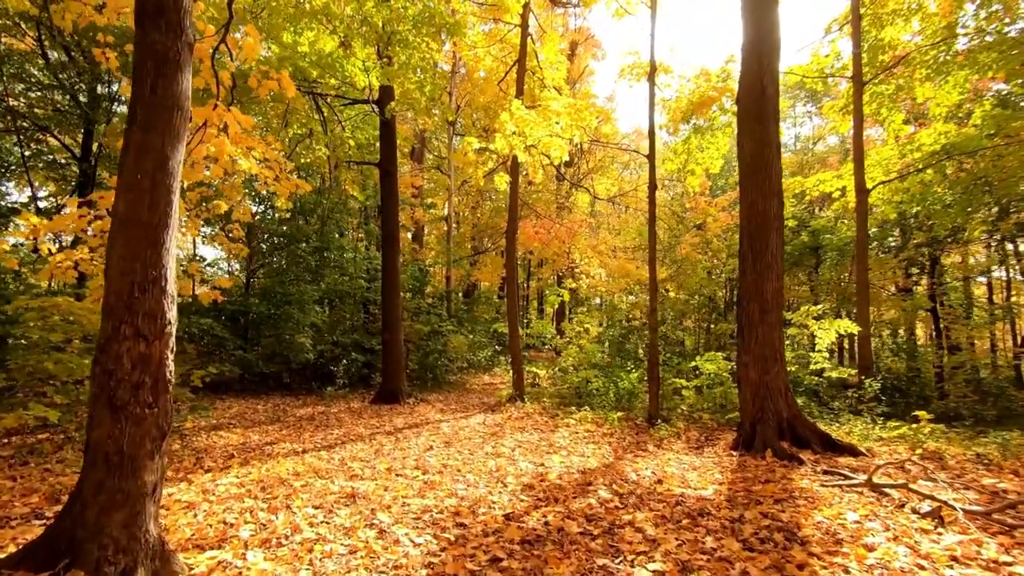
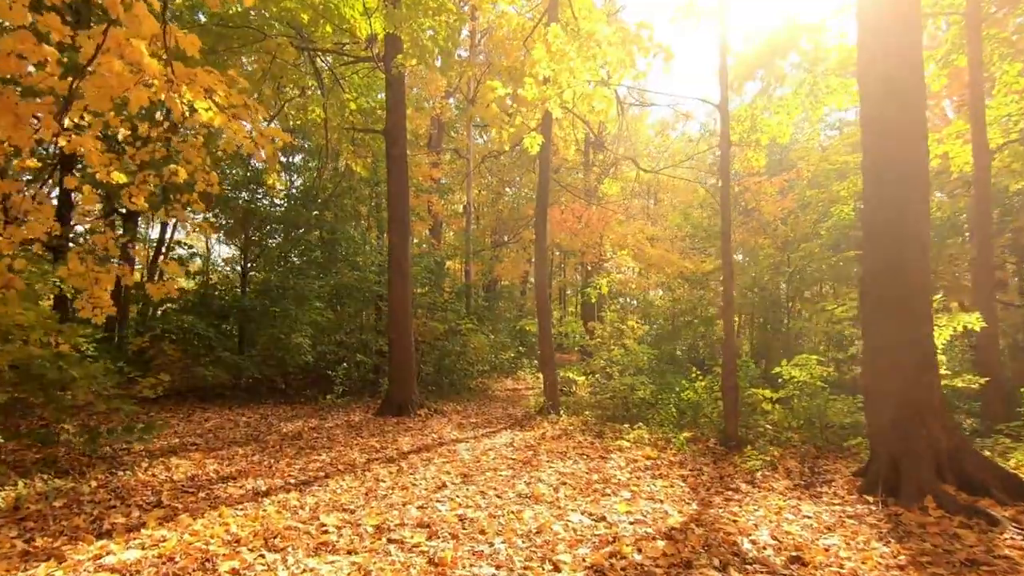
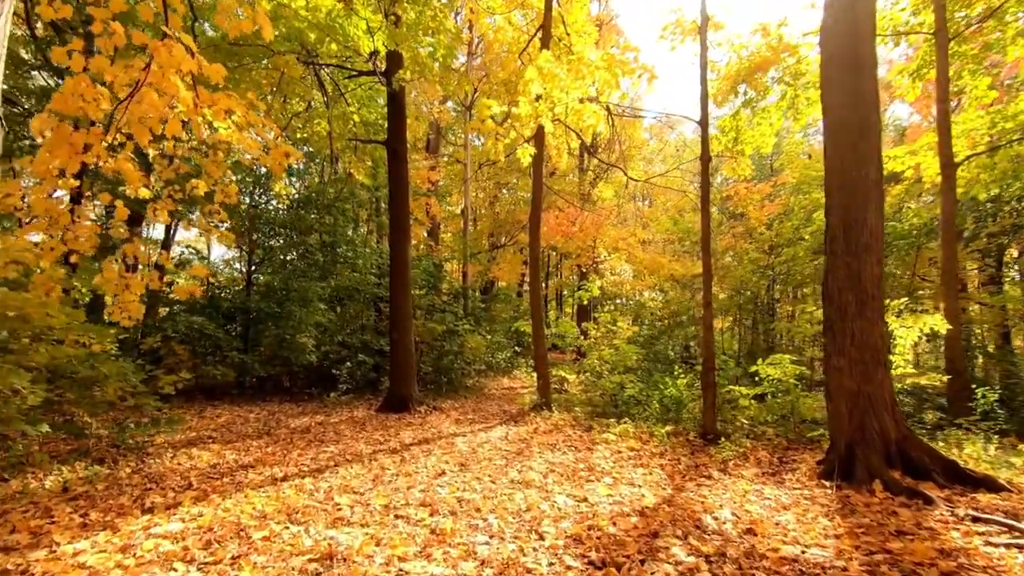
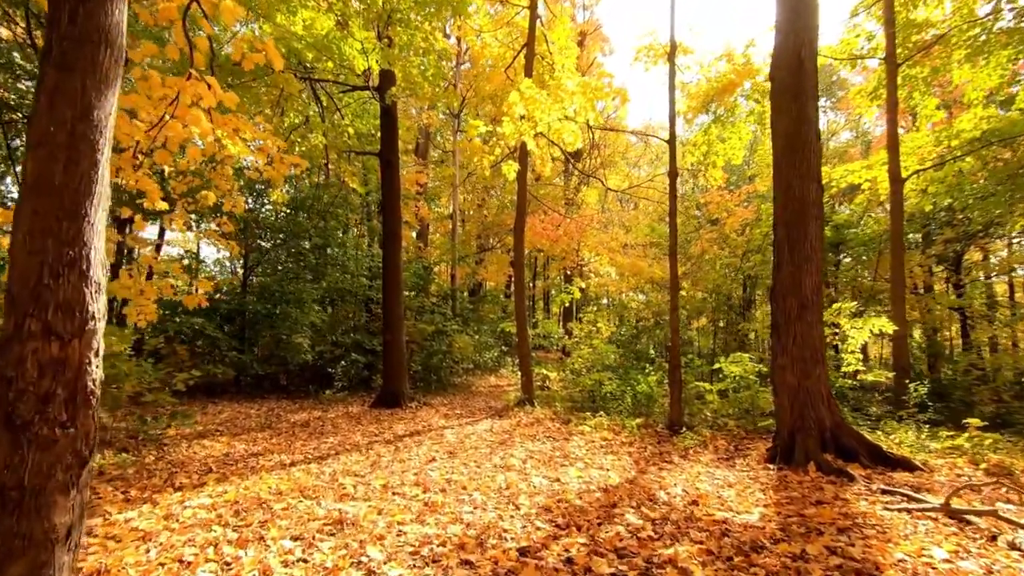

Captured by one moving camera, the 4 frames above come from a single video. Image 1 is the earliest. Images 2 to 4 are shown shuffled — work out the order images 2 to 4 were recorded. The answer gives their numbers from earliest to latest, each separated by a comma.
4, 3, 2
